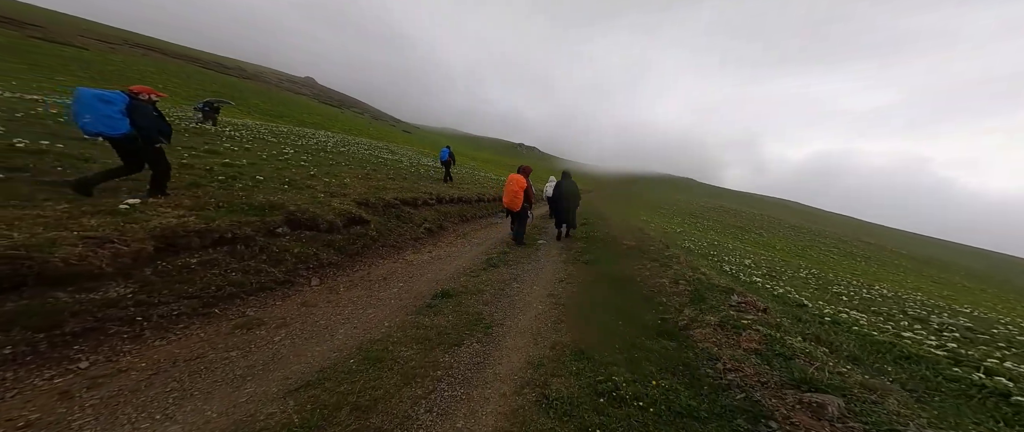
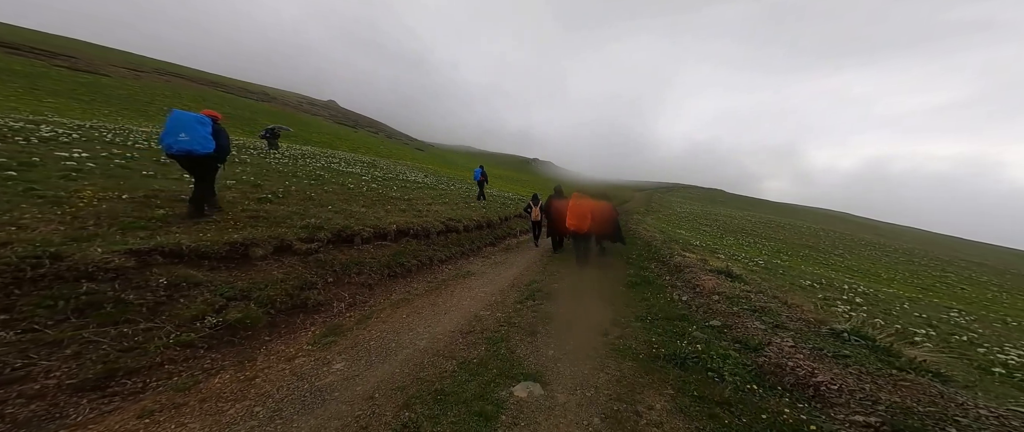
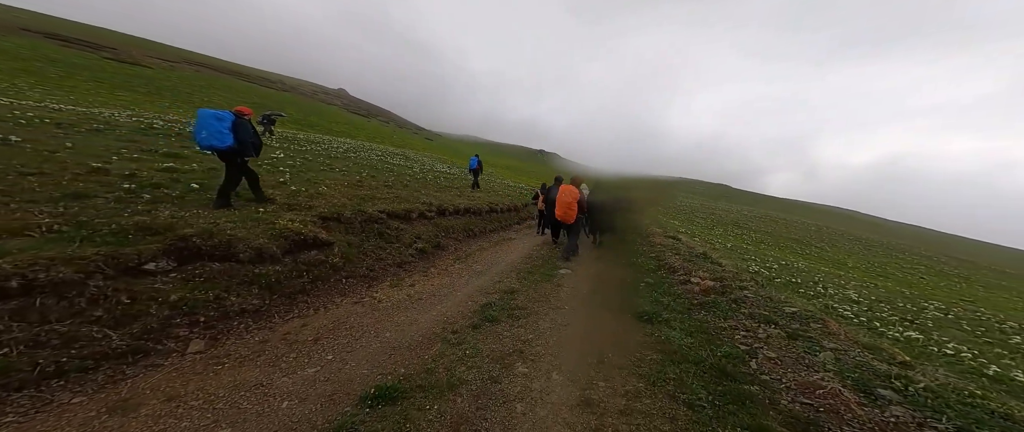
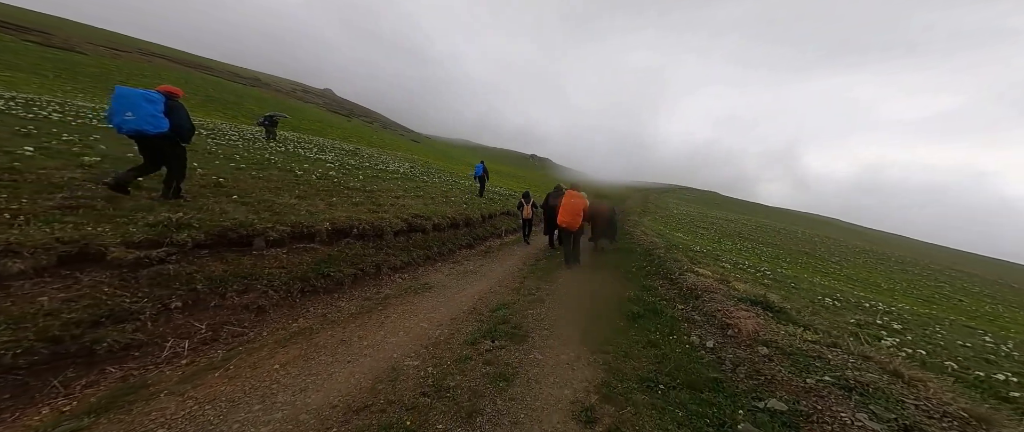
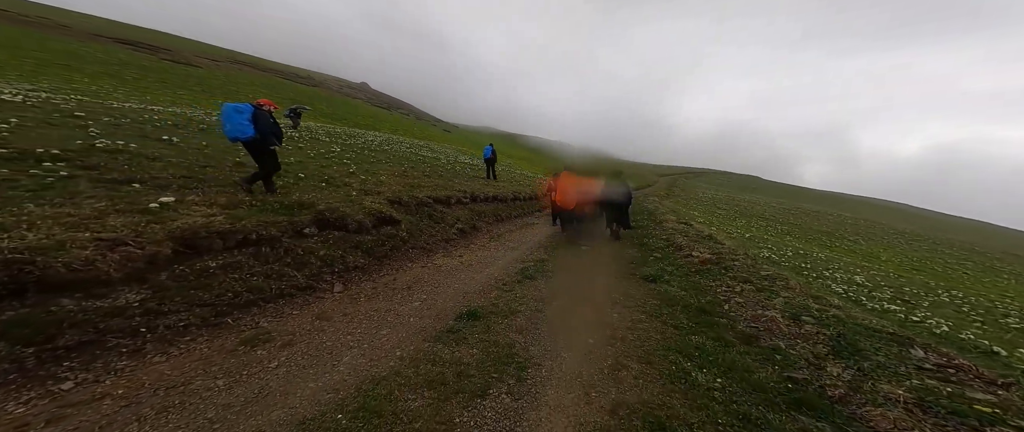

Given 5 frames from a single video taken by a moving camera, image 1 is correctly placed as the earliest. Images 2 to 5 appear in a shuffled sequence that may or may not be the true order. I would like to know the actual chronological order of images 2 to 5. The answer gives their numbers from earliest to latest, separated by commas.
5, 3, 2, 4
